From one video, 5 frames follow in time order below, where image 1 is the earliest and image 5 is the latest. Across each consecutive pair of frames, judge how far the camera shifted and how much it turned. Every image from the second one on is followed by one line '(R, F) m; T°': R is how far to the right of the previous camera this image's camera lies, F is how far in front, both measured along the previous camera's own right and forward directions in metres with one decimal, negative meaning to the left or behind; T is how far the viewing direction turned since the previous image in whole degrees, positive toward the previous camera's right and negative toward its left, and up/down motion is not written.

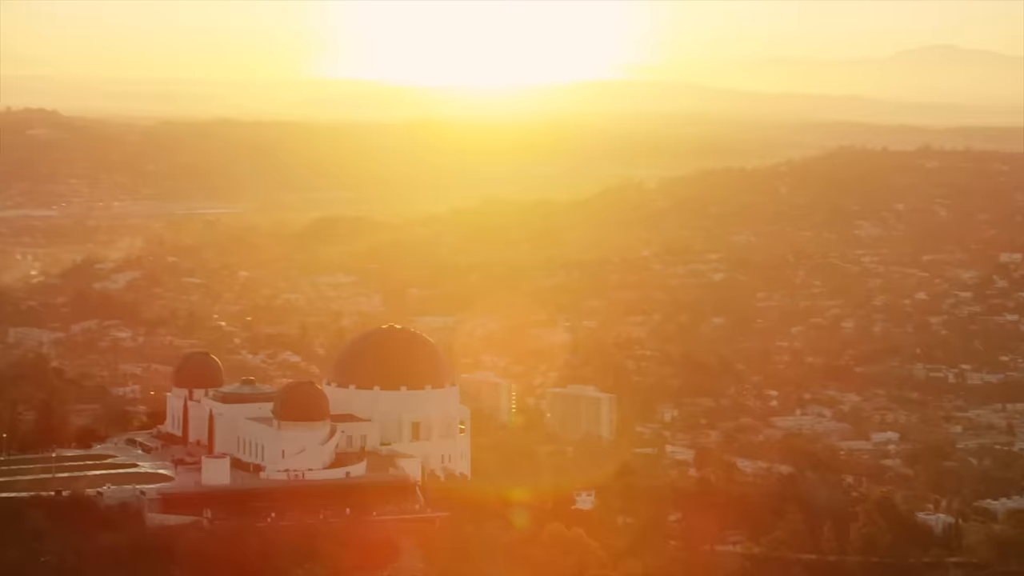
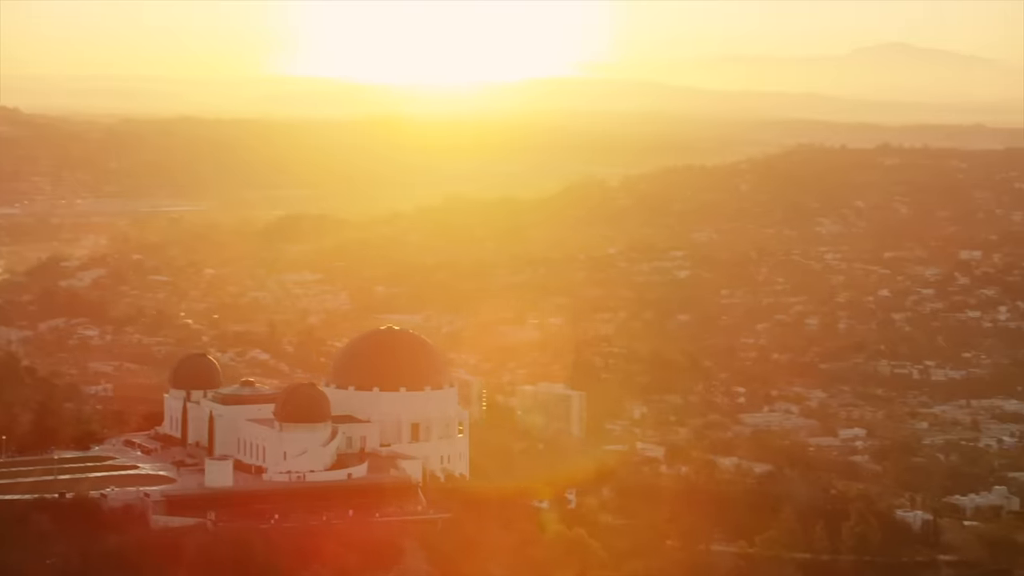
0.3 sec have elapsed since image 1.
(+1.5, +0.1) m; -9°
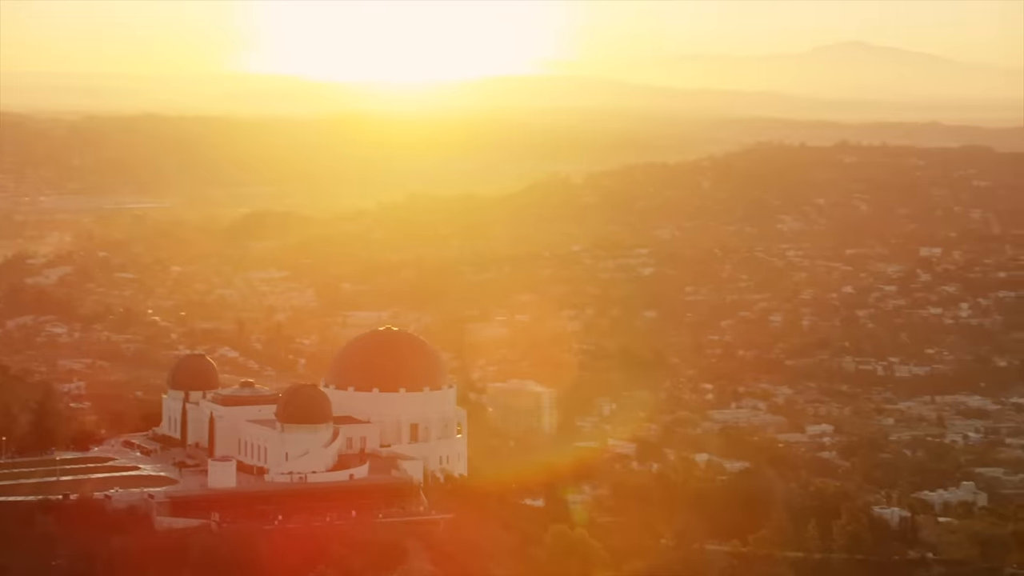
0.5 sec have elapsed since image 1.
(-0.3, -0.1) m; +2°
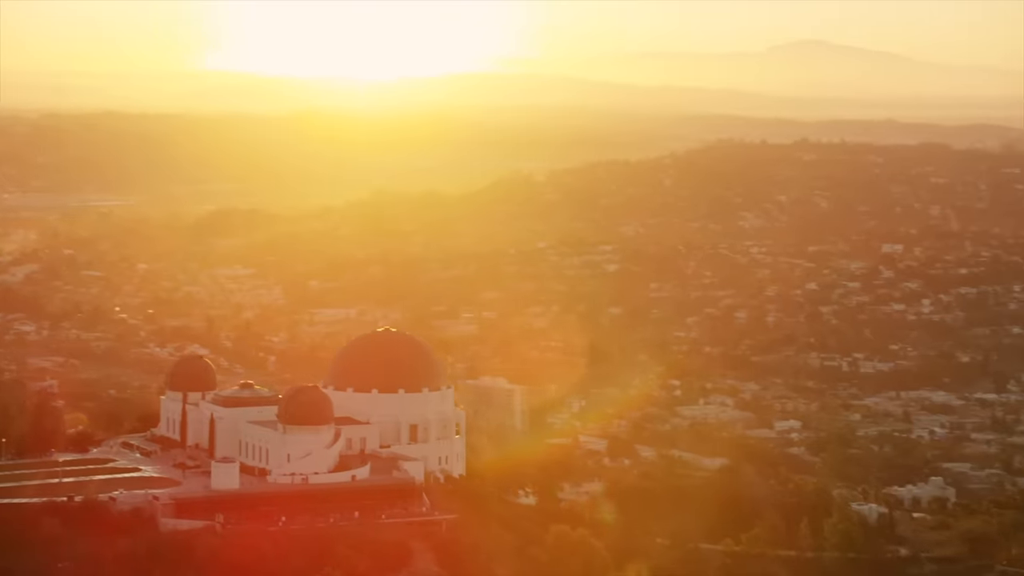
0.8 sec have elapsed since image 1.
(-0.3, -0.1) m; +2°
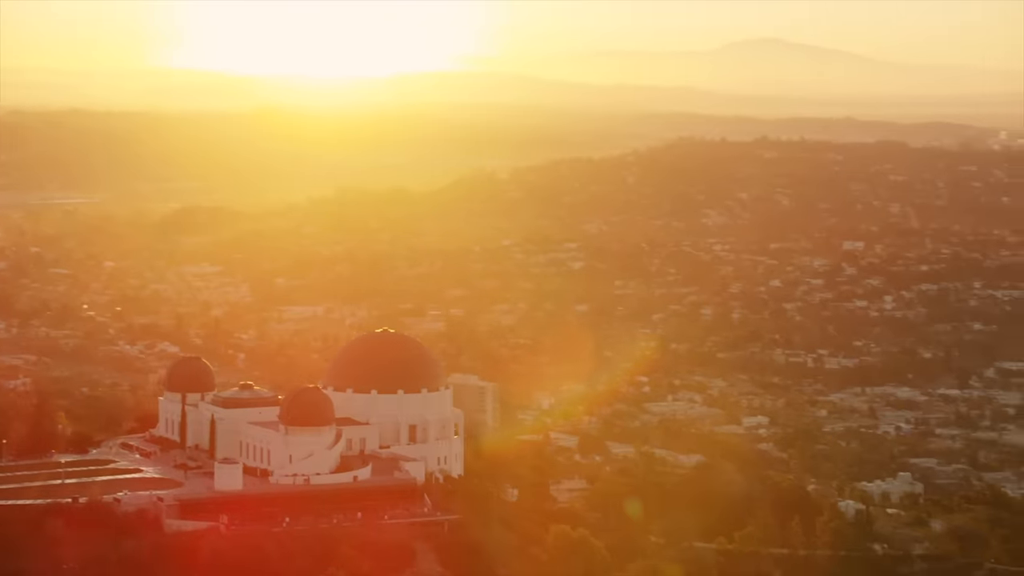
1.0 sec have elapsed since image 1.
(-0.3, -0.2) m; +2°
